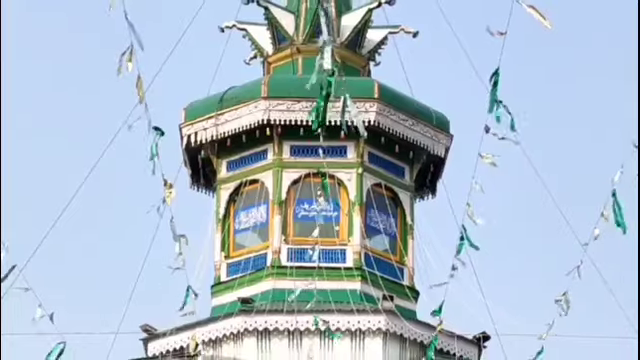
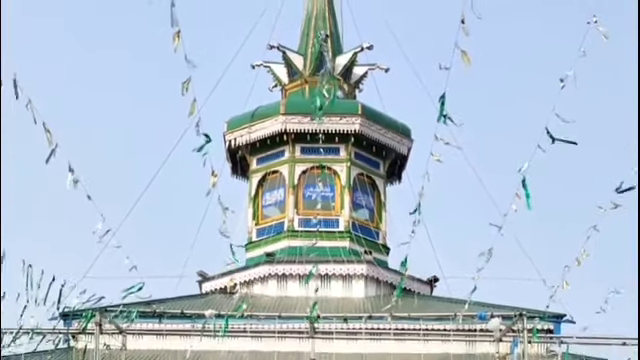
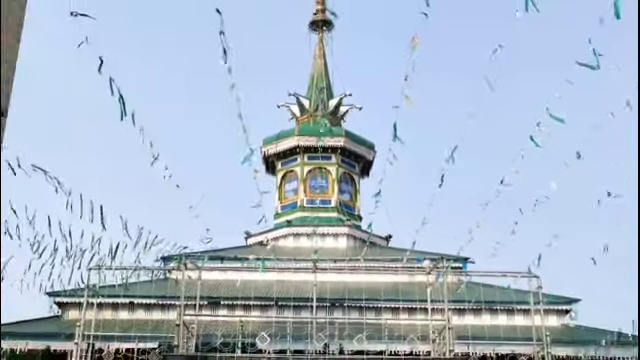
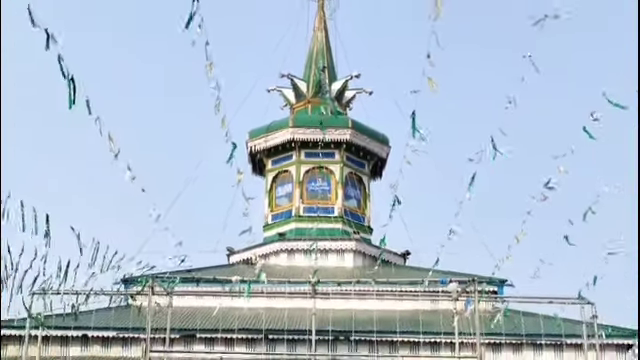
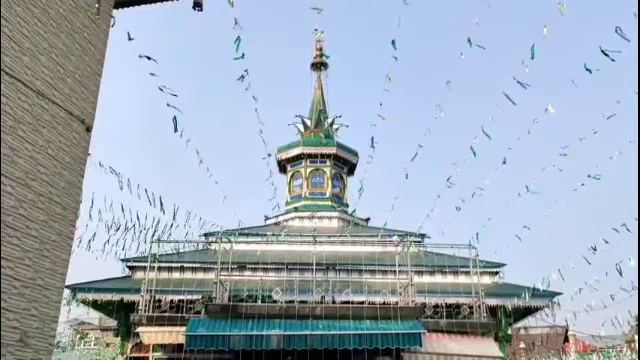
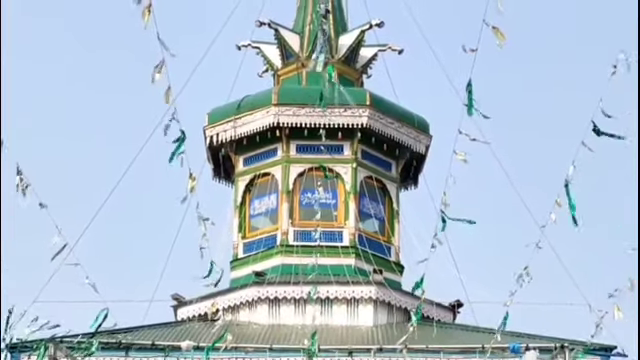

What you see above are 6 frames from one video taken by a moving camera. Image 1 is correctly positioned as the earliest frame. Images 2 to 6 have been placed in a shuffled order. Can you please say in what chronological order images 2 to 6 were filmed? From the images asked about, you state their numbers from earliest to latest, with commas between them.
6, 2, 4, 3, 5
